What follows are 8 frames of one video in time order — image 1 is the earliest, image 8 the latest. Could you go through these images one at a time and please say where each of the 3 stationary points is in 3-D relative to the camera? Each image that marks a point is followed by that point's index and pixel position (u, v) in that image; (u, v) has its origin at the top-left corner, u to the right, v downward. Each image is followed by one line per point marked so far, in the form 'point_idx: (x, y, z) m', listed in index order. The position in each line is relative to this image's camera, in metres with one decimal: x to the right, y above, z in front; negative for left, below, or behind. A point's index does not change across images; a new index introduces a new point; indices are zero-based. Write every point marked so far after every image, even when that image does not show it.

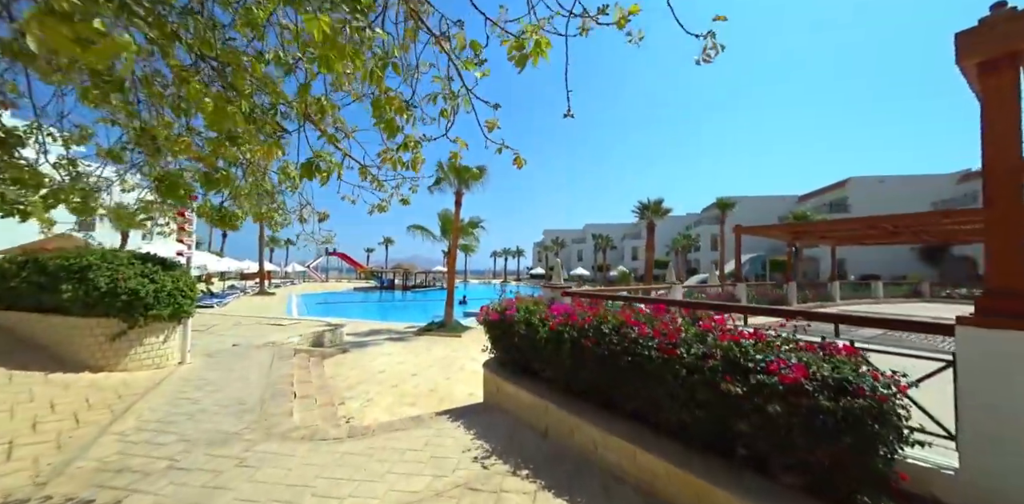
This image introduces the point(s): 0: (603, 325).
0: (+0.8, -0.7, +3.5) m
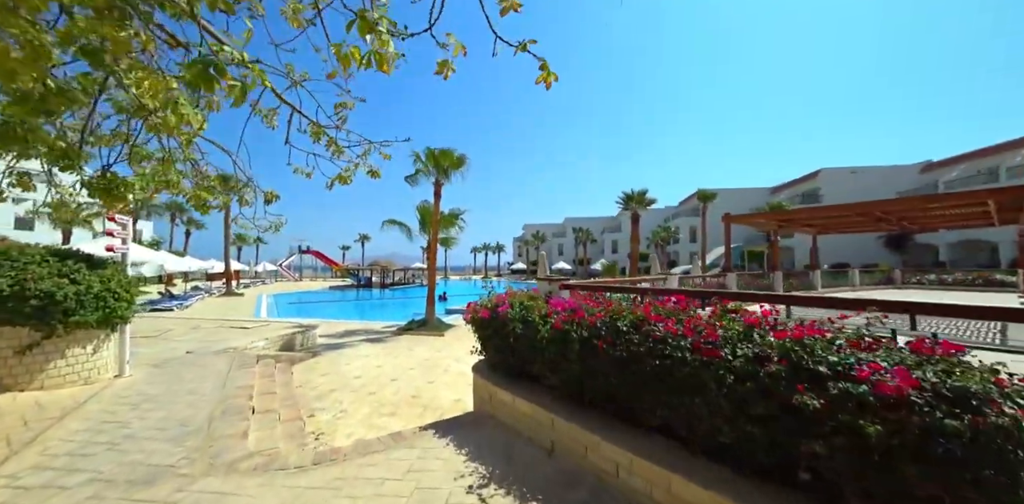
0: (+0.8, -0.5, +2.9) m
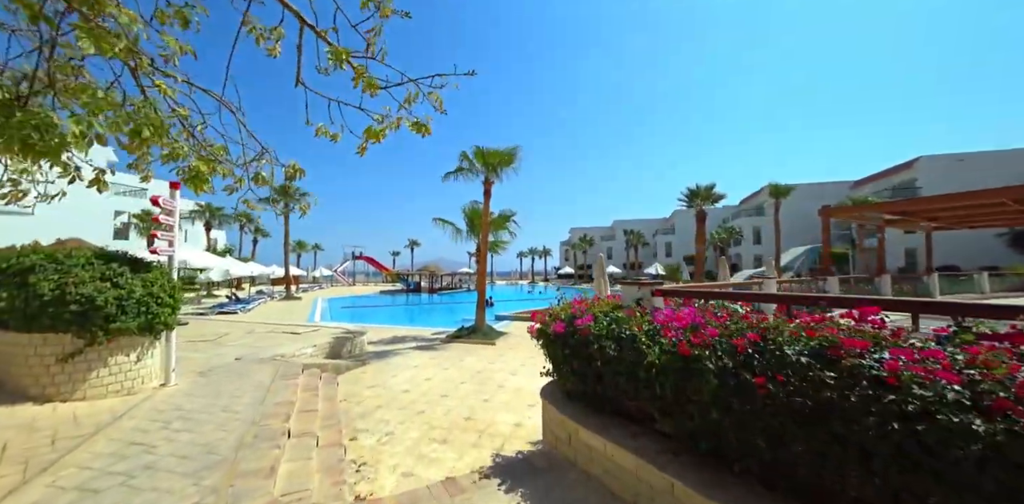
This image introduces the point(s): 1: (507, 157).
0: (+1.4, -0.5, +1.9) m
1: (-0.1, +3.0, +12.5) m
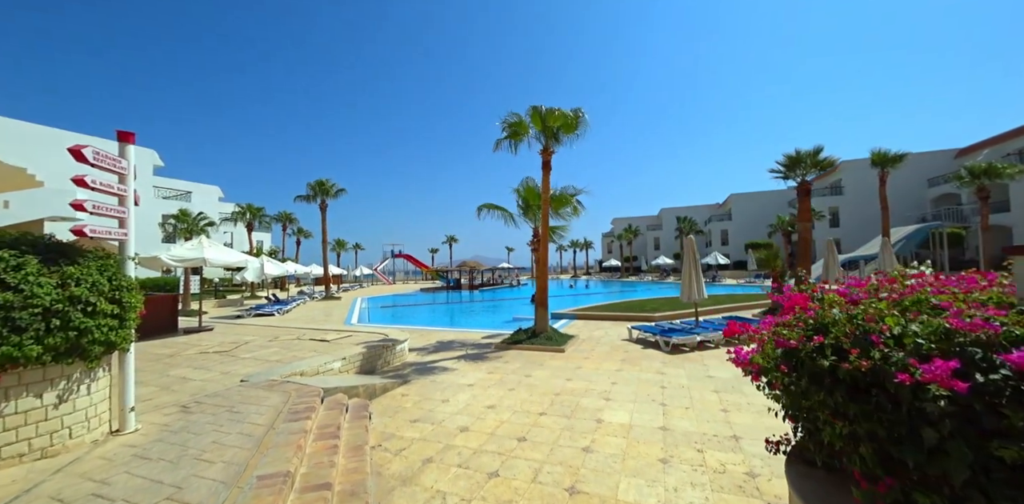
0: (+2.2, -0.2, -0.6) m
1: (+1.6, +3.4, +10.1) m
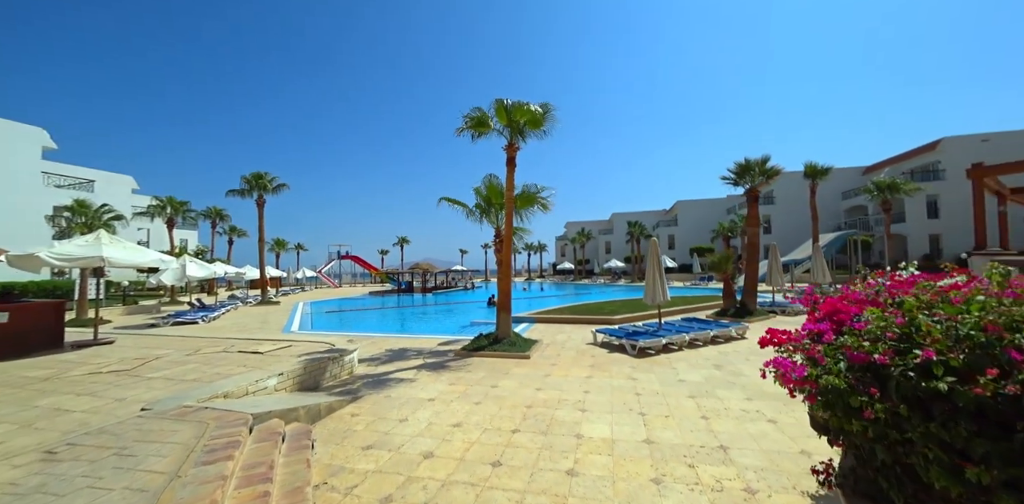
0: (+2.5, -0.1, -0.9) m
1: (+0.7, +3.4, +9.6) m
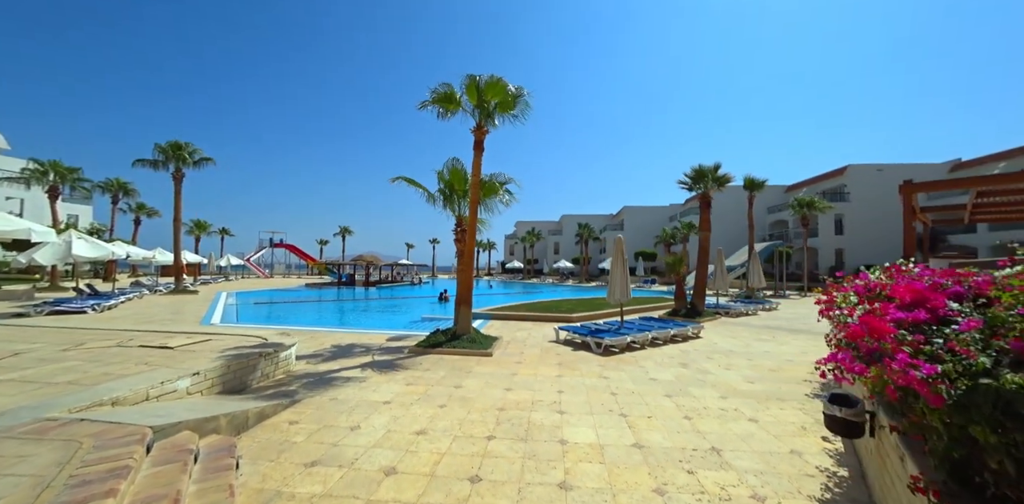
0: (+3.1, 0.0, -1.1) m
1: (-0.1, +3.6, +9.0) m
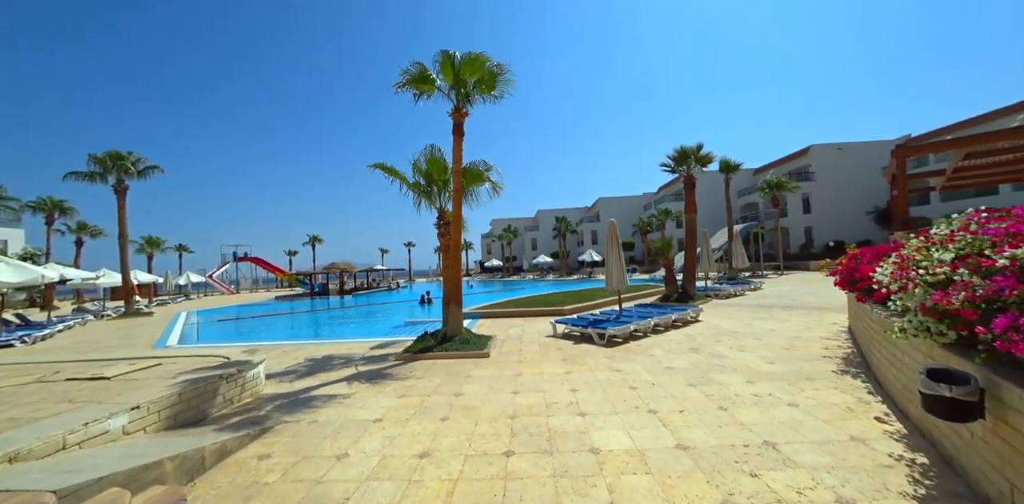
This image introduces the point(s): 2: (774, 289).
0: (+3.5, +0.4, -1.6) m
1: (-0.5, +3.8, +8.3) m
2: (+12.4, -1.7, +18.1) m
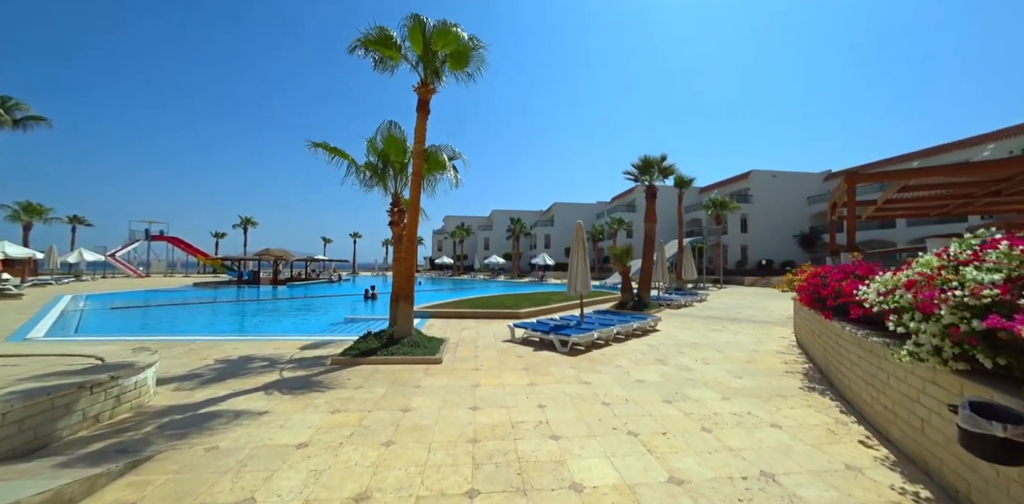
0: (+4.0, +0.2, -1.8) m
1: (-1.0, +4.0, +7.5) m
2: (+10.1, -2.4, +18.8) m
